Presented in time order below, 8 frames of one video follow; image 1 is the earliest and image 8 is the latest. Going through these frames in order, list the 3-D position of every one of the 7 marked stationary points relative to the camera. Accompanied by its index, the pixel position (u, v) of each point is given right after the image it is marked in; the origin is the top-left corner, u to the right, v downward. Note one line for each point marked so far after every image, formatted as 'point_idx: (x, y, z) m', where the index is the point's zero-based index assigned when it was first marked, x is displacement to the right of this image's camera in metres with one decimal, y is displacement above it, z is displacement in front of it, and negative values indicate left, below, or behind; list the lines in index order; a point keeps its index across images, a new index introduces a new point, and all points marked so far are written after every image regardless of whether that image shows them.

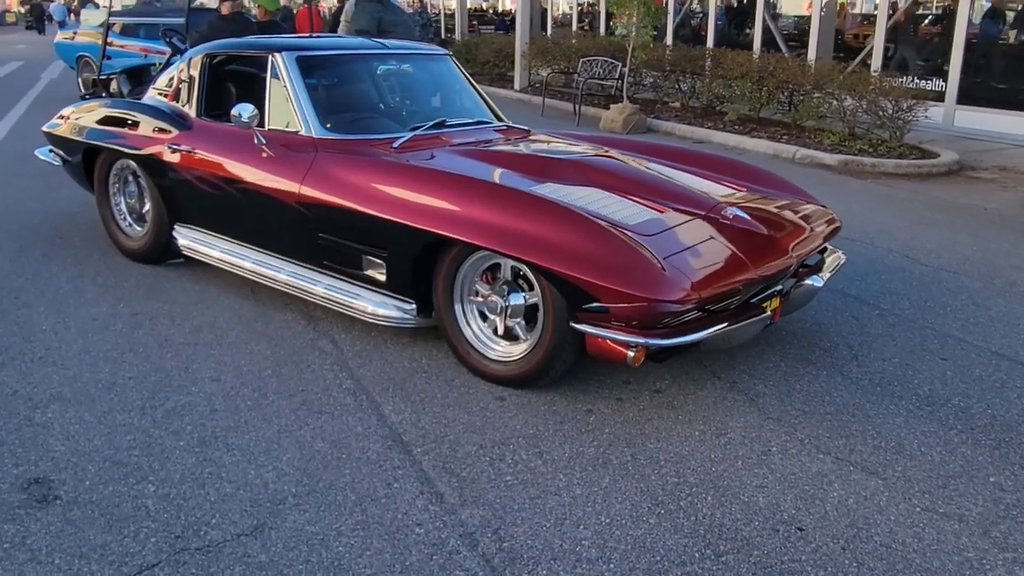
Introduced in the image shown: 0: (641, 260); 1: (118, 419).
0: (+0.5, +0.1, +3.4) m
1: (-1.5, -0.5, +3.4) m
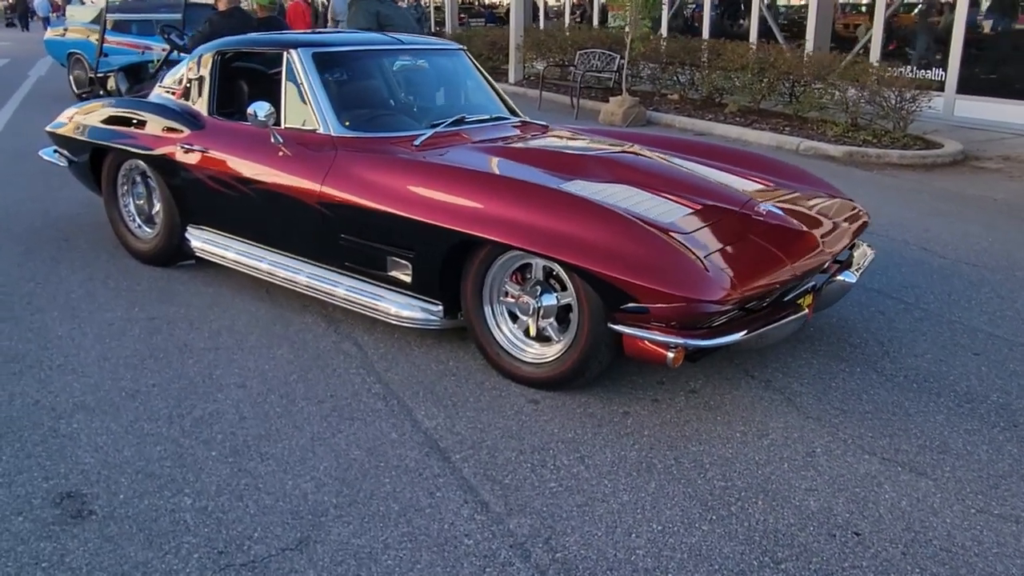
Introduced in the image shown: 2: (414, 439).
0: (+0.7, +0.1, +3.4) m
1: (-1.4, -0.5, +3.4) m
2: (-0.4, -0.6, +3.3) m
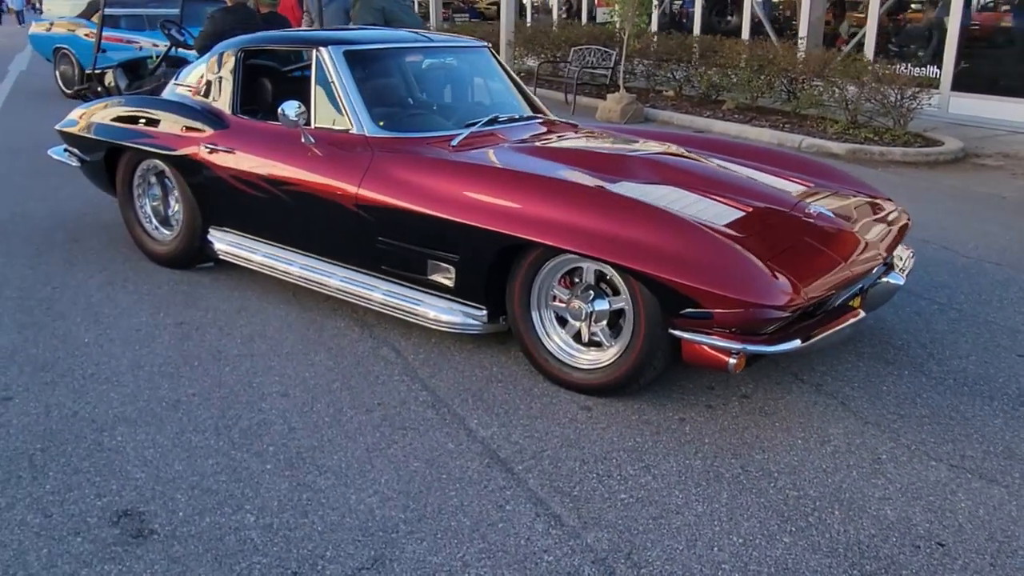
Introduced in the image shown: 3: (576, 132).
0: (+0.9, +0.1, +3.3) m
1: (-1.2, -0.6, +3.2) m
2: (-0.1, -0.6, +3.3) m
3: (+0.4, +0.9, +5.1) m
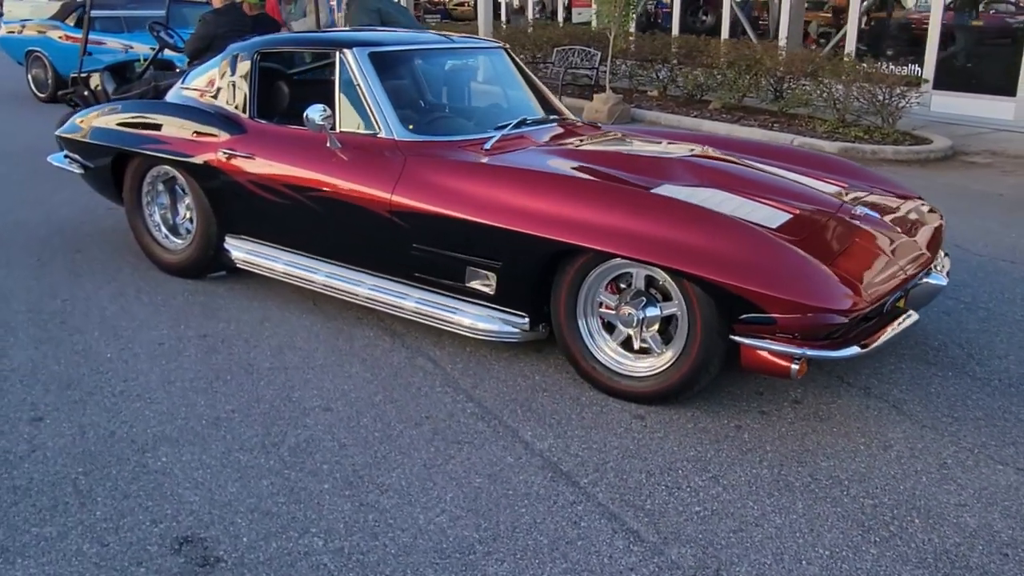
0: (+1.1, +0.1, +3.2) m
1: (-0.9, -0.6, +3.1) m
2: (+0.1, -0.6, +3.2) m
3: (+0.5, +0.9, +5.0) m
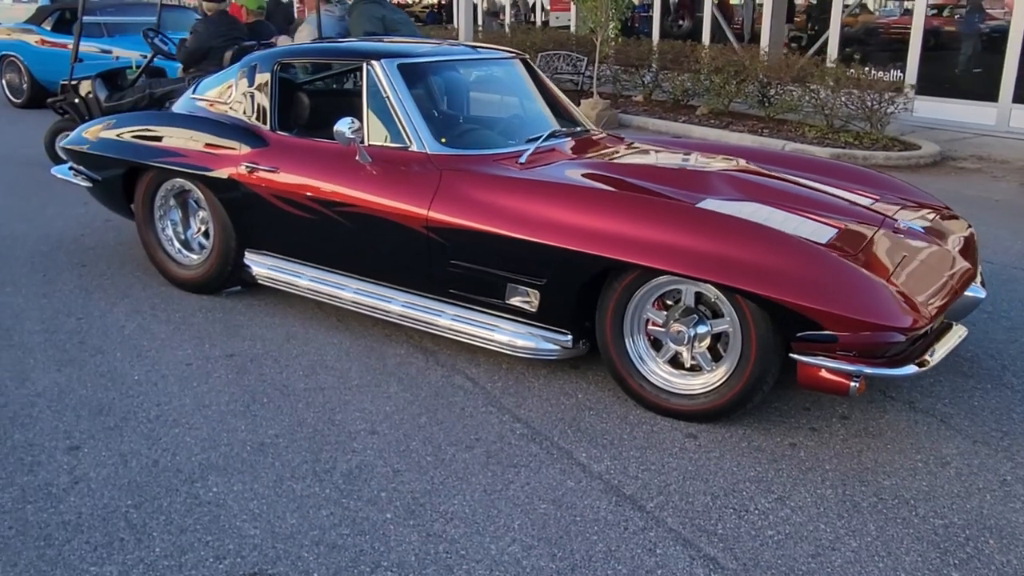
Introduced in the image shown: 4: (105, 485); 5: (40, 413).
0: (+1.3, 0.0, +3.2) m
1: (-0.7, -0.7, +3.0) m
2: (+0.3, -0.7, +3.1) m
3: (+0.6, +0.8, +4.9) m
4: (-1.4, -0.7, +3.0) m
5: (-1.8, -0.5, +3.5) m
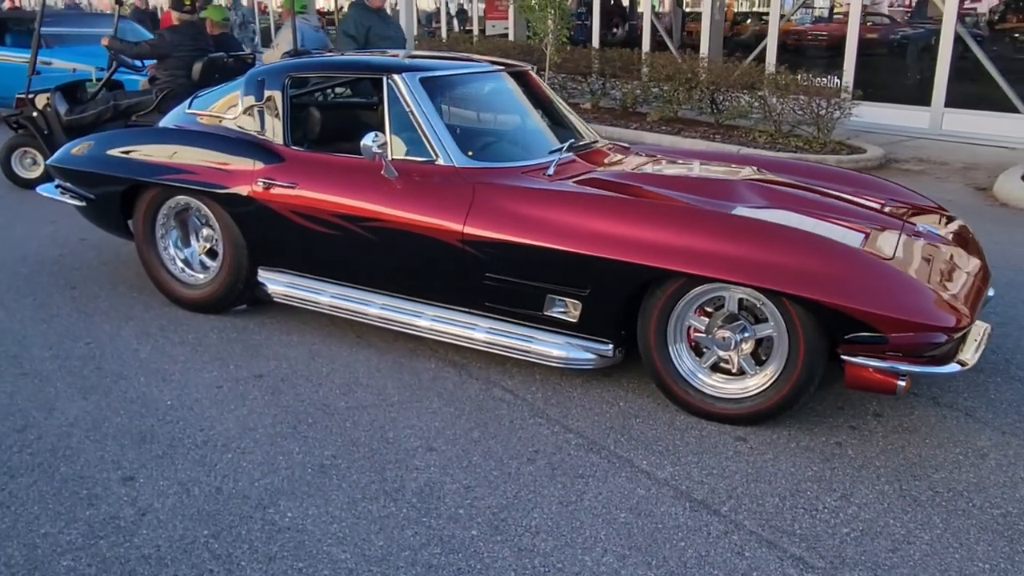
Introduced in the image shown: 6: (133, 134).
0: (+1.5, 0.0, +3.4) m
1: (-0.5, -0.7, +3.0) m
2: (+0.5, -0.7, +3.1) m
3: (+0.7, +0.8, +5.0) m
4: (-1.1, -0.7, +2.9) m
5: (-1.6, -0.6, +3.4) m
6: (-2.1, +0.9, +5.0) m
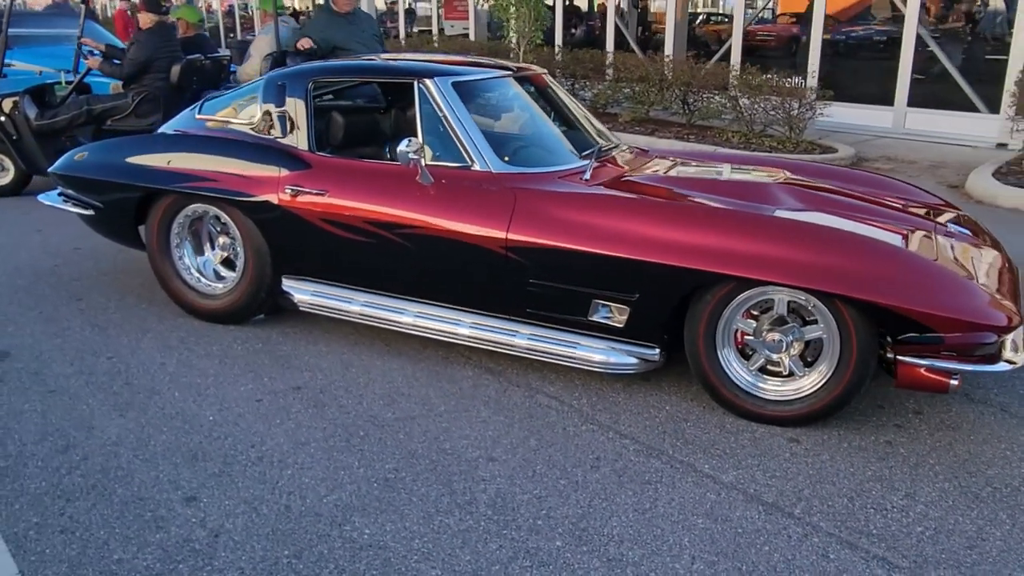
0: (+1.7, 0.0, +3.4) m
1: (-0.2, -0.8, +2.9) m
2: (+0.8, -0.7, +3.1) m
3: (+0.8, +0.7, +5.0) m
4: (-0.8, -0.8, +2.8) m
5: (-1.4, -0.6, +3.2) m
6: (-2.0, +0.8, +4.8) m
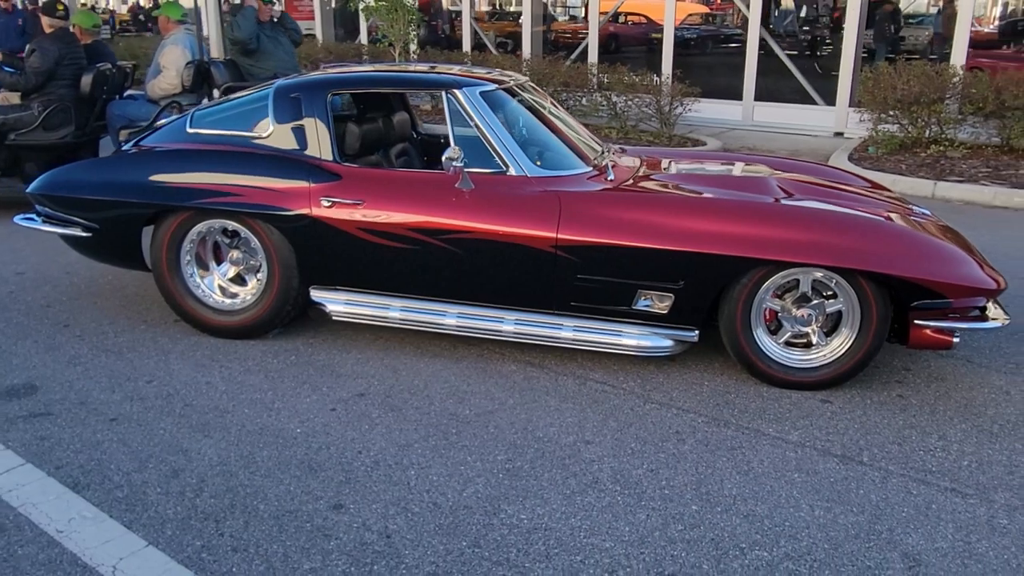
0: (+2.0, +0.1, +4.1) m
1: (+0.3, -0.8, +3.2) m
2: (+1.2, -0.7, +3.6) m
3: (+0.7, +0.8, +5.4) m
4: (-0.3, -0.8, +2.9) m
5: (-0.9, -0.7, +3.2) m
6: (-1.9, +0.7, +4.7) m
